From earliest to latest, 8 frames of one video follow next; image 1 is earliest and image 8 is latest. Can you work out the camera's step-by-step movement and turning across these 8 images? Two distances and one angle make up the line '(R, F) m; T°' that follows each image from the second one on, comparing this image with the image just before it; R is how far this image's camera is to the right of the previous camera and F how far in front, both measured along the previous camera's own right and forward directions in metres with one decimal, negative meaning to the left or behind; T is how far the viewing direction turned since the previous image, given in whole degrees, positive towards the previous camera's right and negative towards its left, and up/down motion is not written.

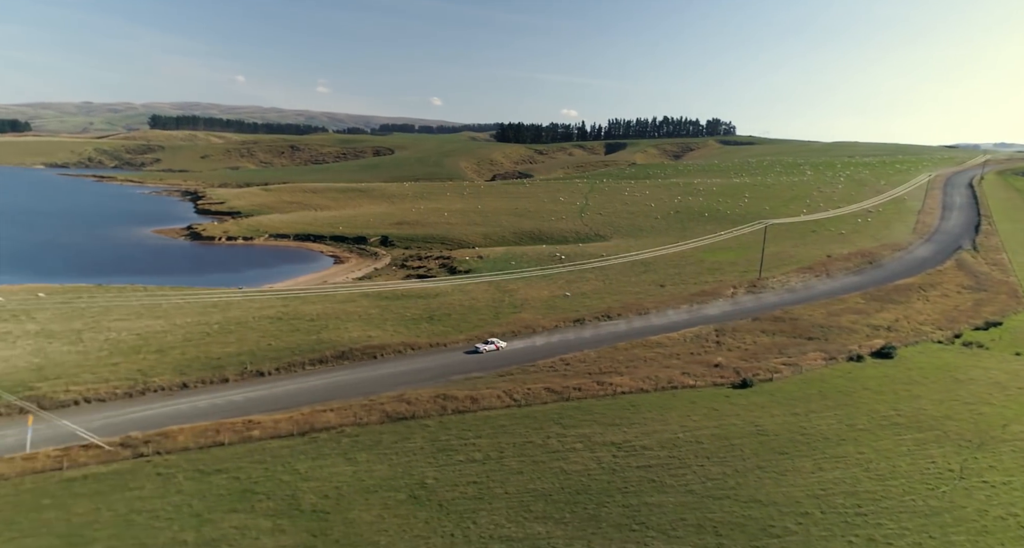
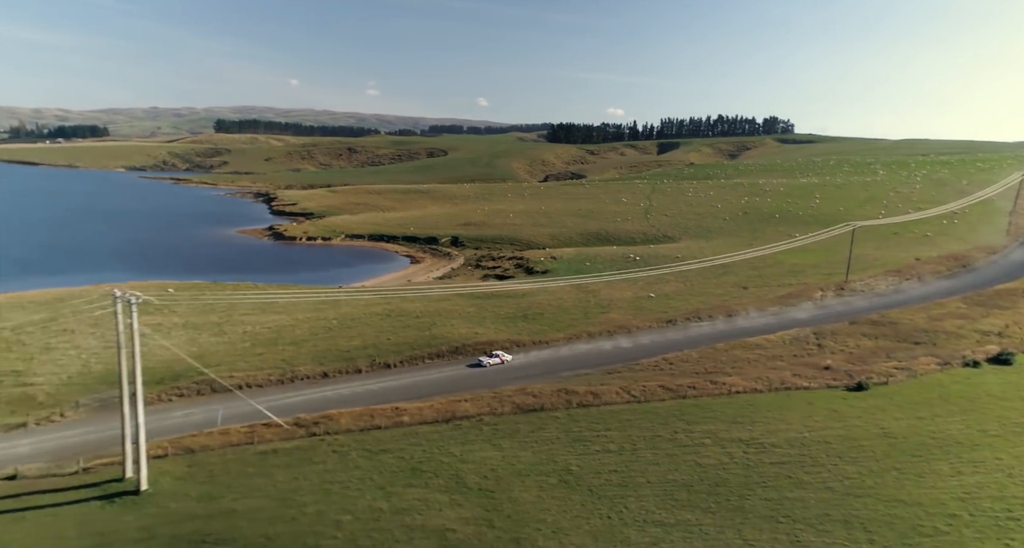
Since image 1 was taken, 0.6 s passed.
(-3.0, -1.8) m; -6°
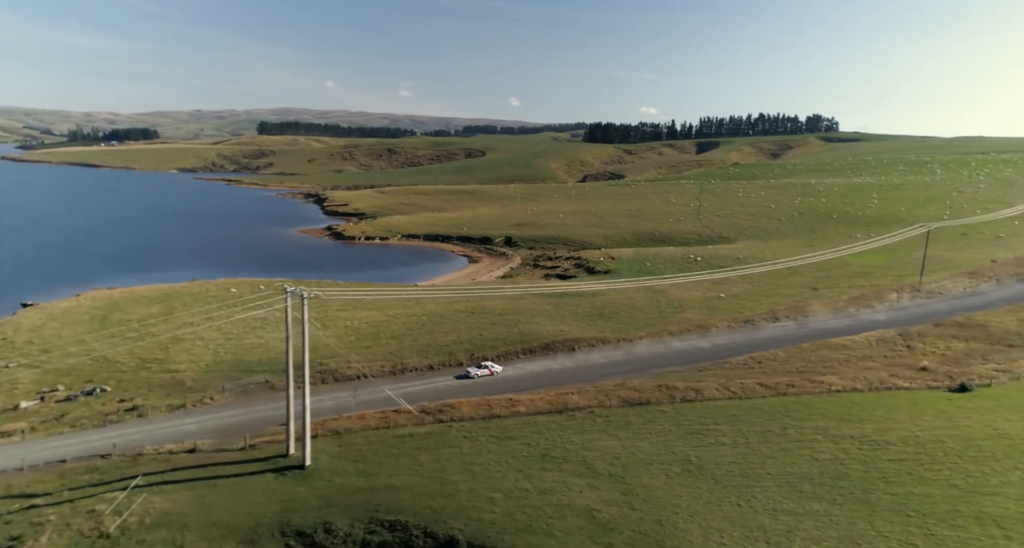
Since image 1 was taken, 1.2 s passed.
(-3.0, -1.5) m; -5°
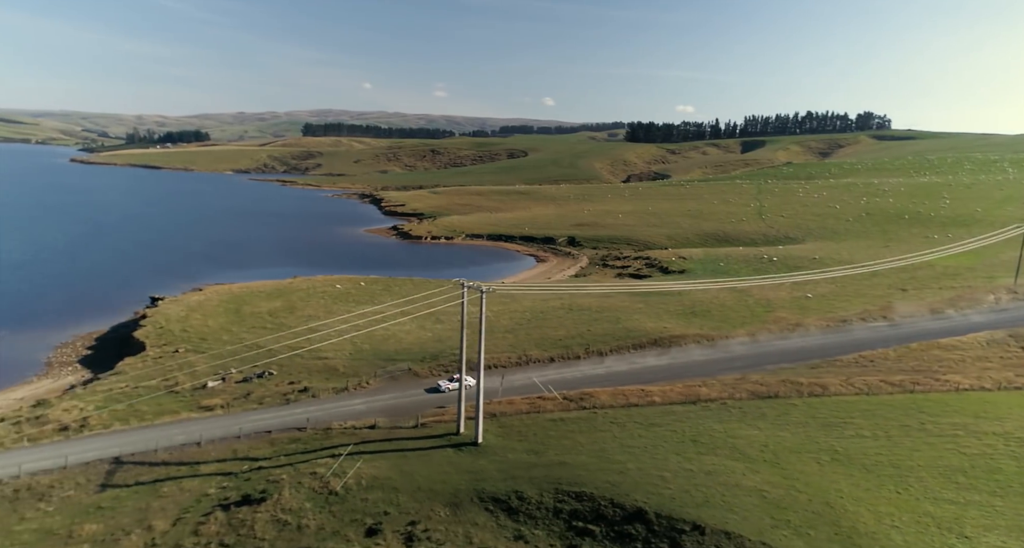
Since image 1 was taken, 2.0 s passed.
(-3.9, -2.0) m; -6°
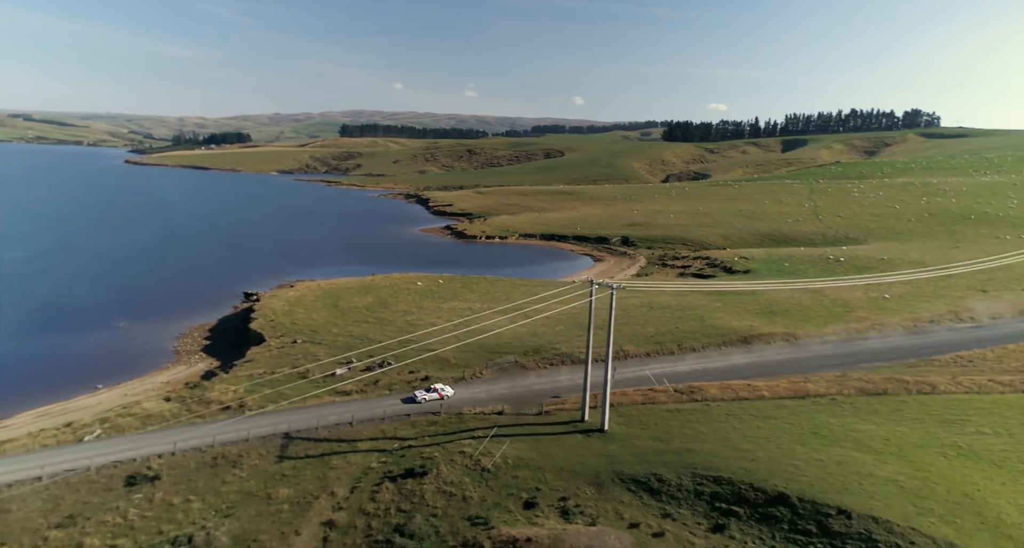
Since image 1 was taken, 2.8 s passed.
(-3.1, -1.6) m; -5°
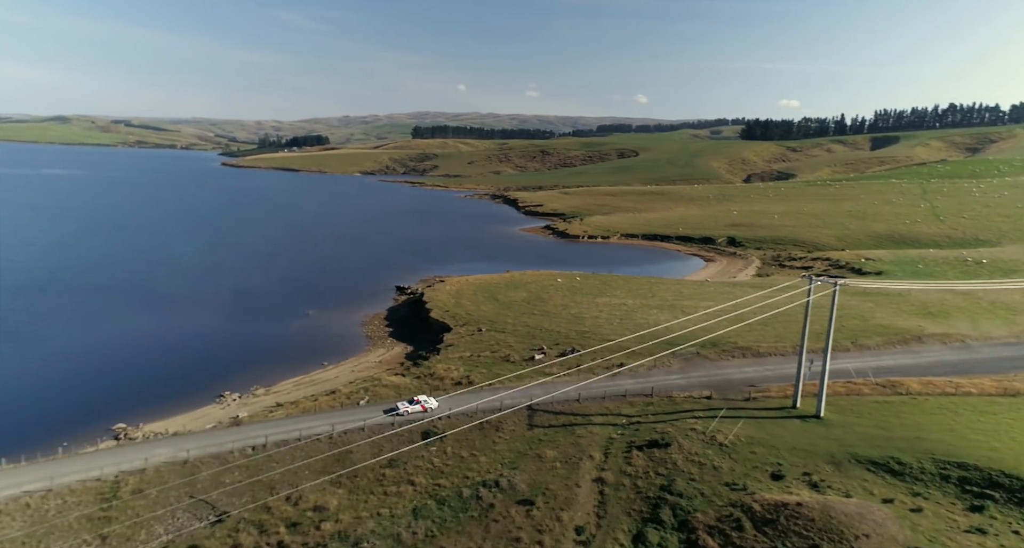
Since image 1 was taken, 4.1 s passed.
(-5.1, -2.8) m; -9°
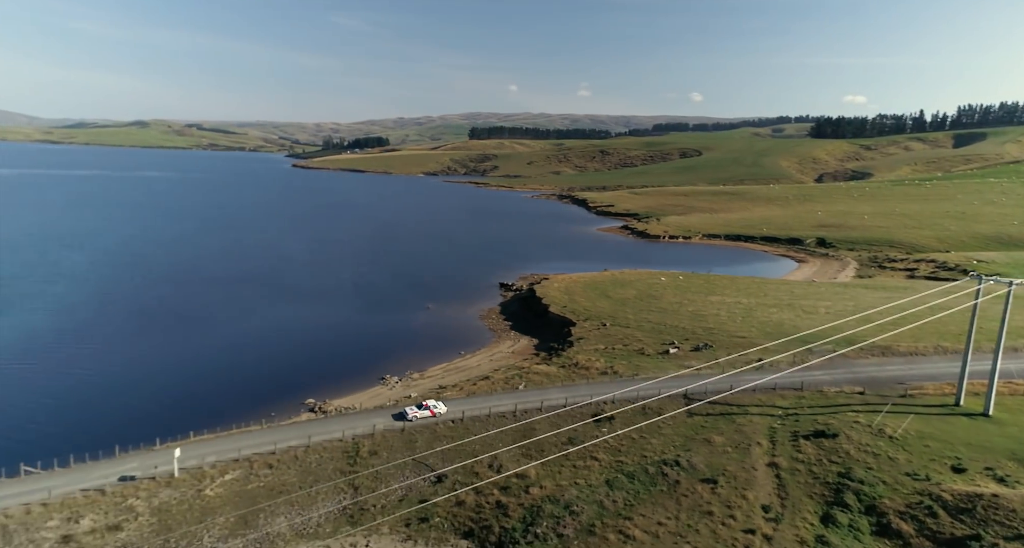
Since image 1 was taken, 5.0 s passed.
(-3.4, -1.7) m; -7°
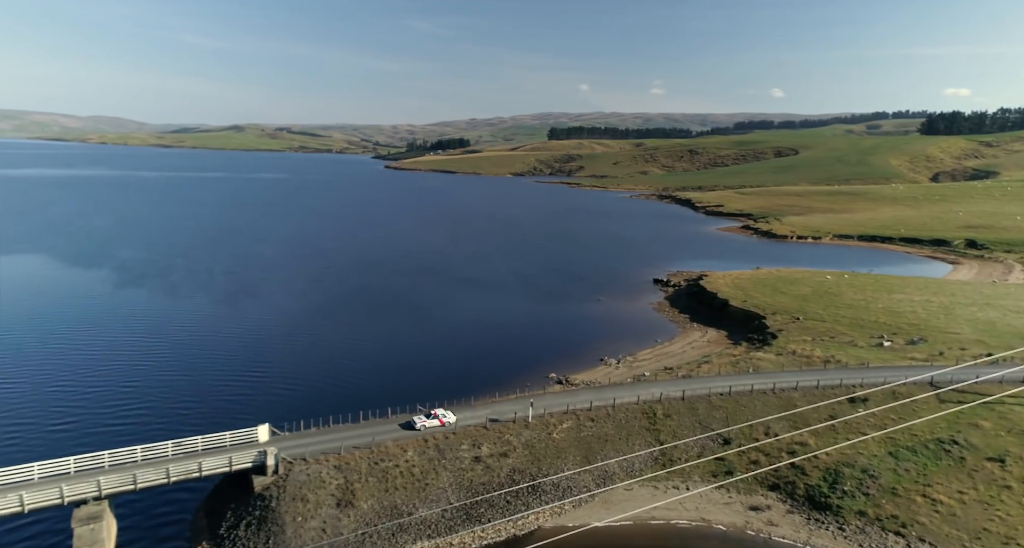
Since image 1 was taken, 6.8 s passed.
(-5.6, -3.0) m; -10°
